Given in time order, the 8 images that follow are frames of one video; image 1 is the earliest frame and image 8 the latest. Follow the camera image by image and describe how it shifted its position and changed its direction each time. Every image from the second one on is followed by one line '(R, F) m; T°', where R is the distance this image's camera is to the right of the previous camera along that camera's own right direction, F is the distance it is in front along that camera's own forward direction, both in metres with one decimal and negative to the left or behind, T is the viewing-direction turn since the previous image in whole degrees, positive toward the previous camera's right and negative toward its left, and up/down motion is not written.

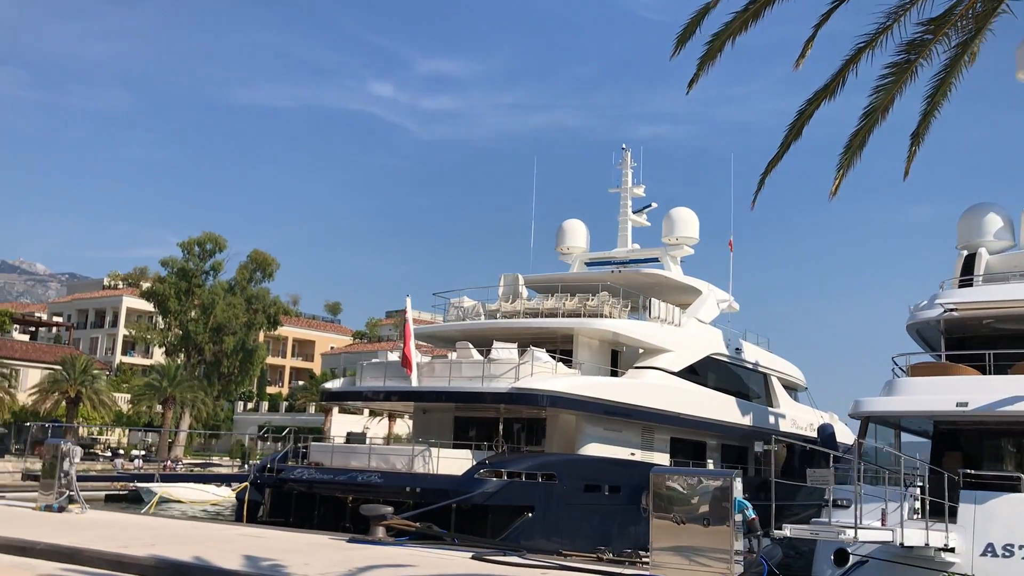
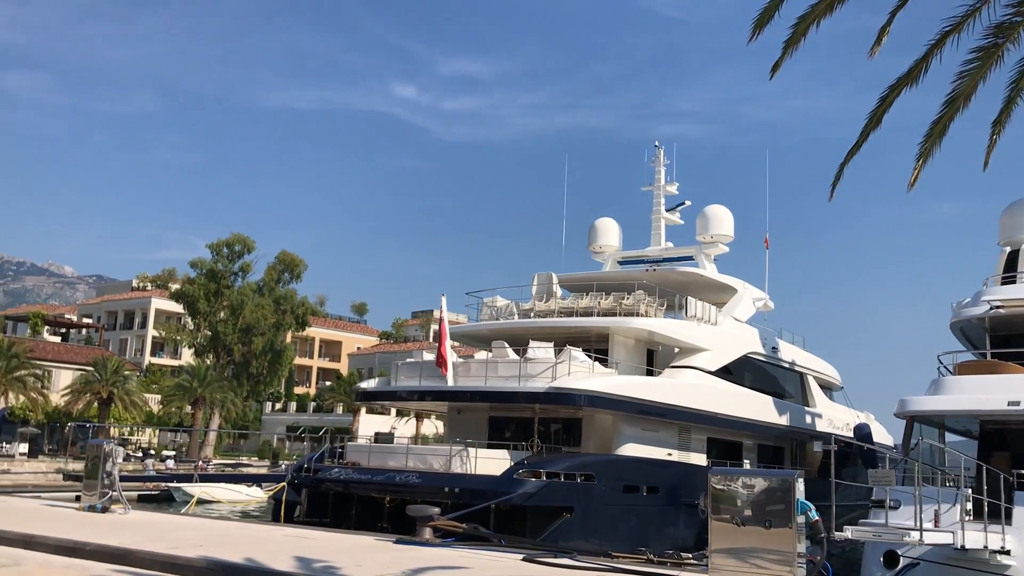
(-0.2, +0.1) m; -1°
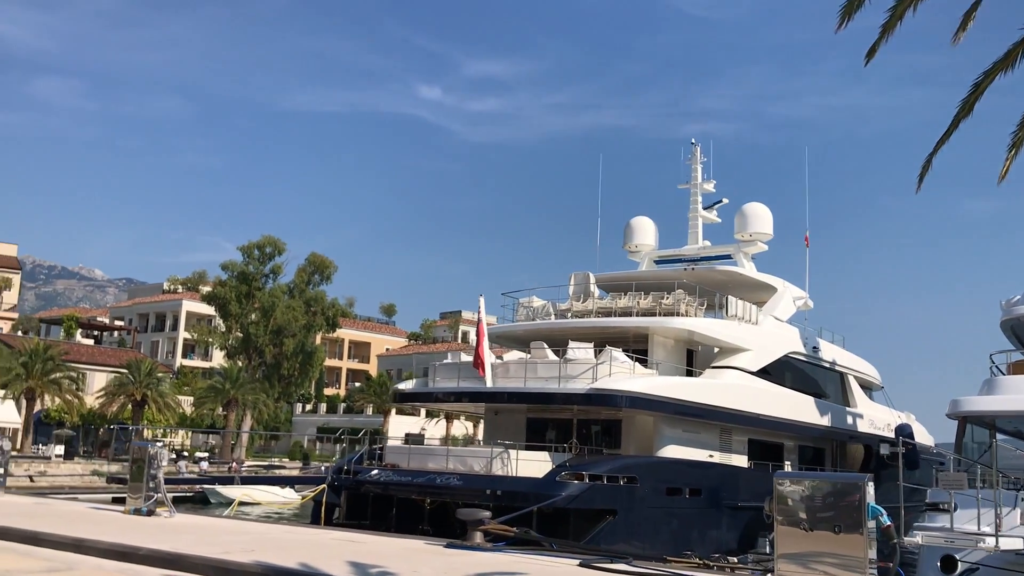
(-0.2, +0.2) m; -2°
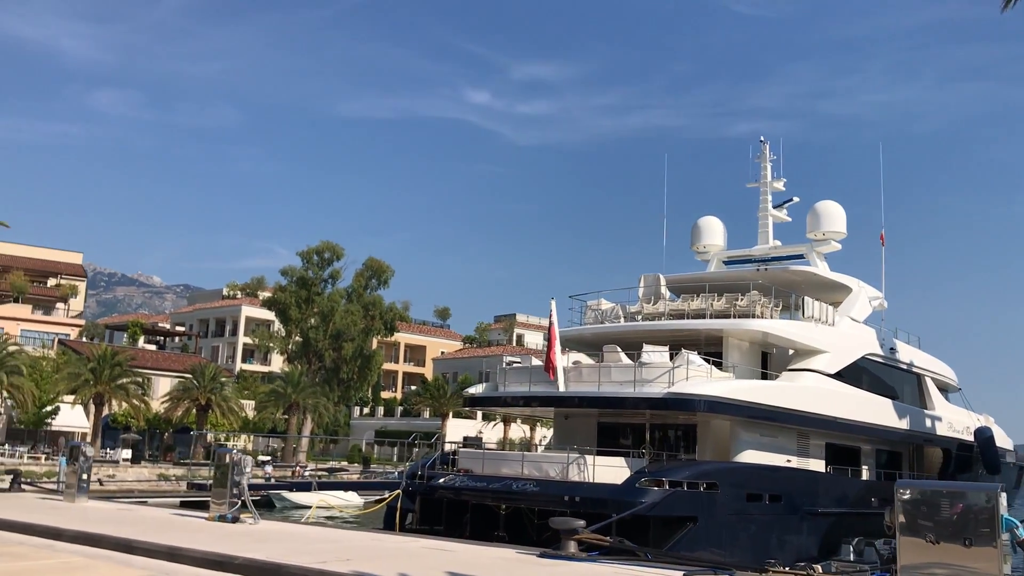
(-0.4, +0.2) m; -3°
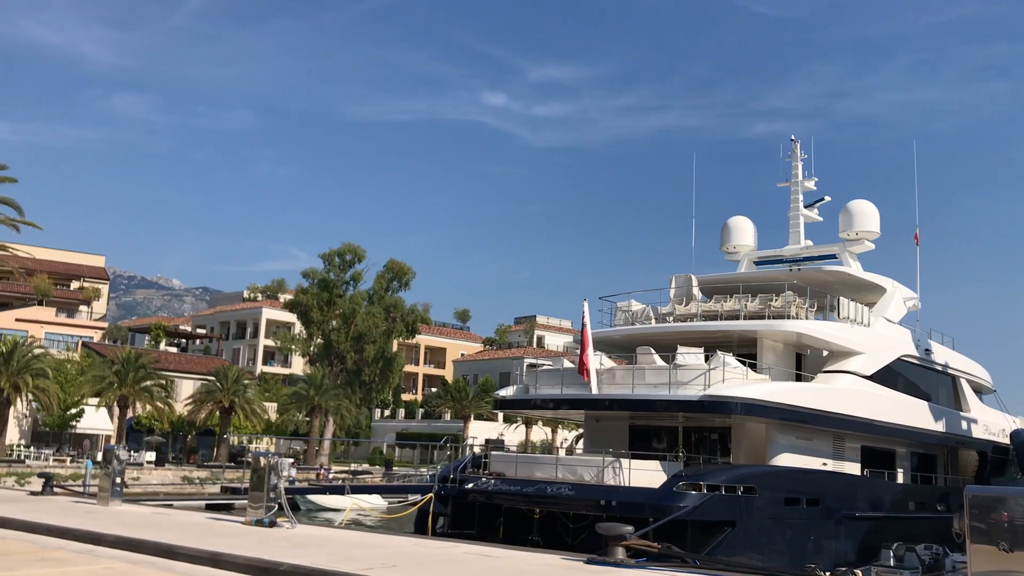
(-0.3, +0.2) m; -1°
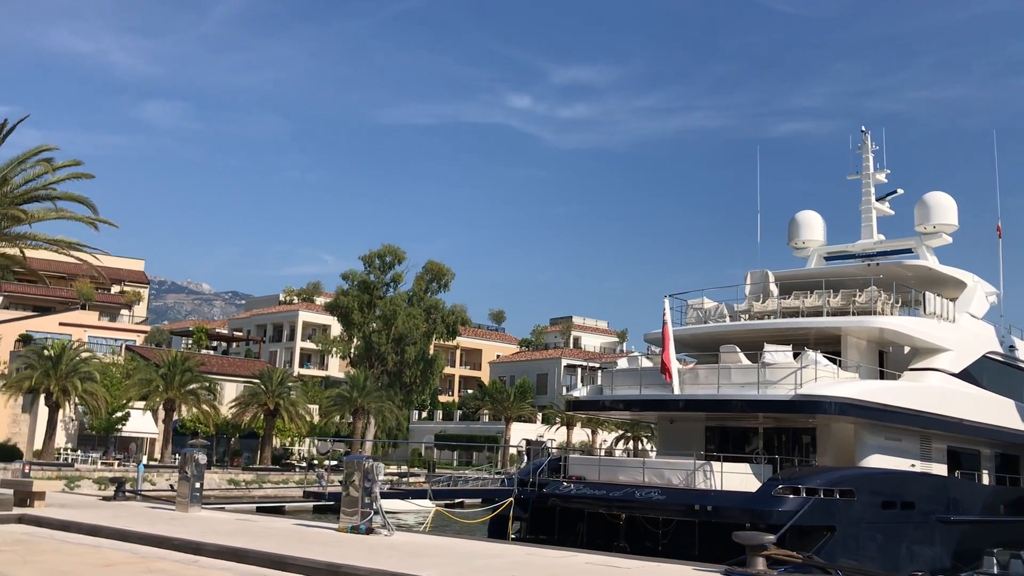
(-0.8, +0.5) m; -2°
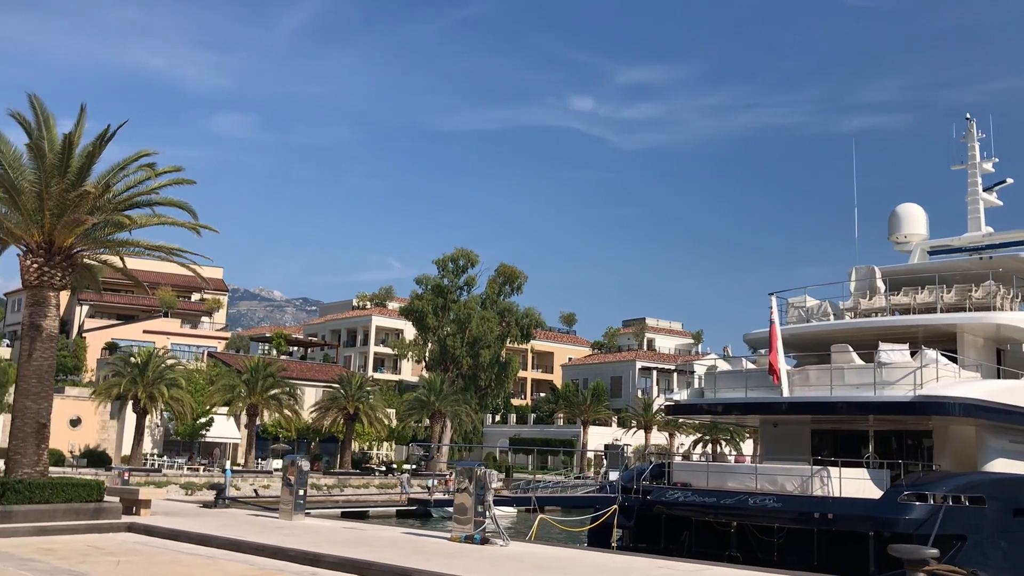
(-0.5, +0.4) m; -4°
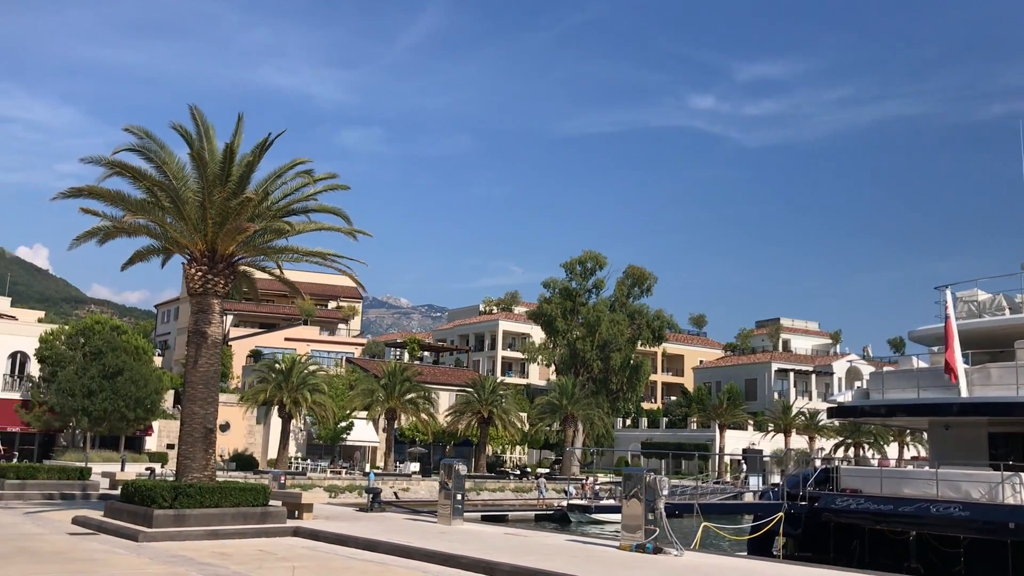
(-0.5, +0.3) m; -7°
